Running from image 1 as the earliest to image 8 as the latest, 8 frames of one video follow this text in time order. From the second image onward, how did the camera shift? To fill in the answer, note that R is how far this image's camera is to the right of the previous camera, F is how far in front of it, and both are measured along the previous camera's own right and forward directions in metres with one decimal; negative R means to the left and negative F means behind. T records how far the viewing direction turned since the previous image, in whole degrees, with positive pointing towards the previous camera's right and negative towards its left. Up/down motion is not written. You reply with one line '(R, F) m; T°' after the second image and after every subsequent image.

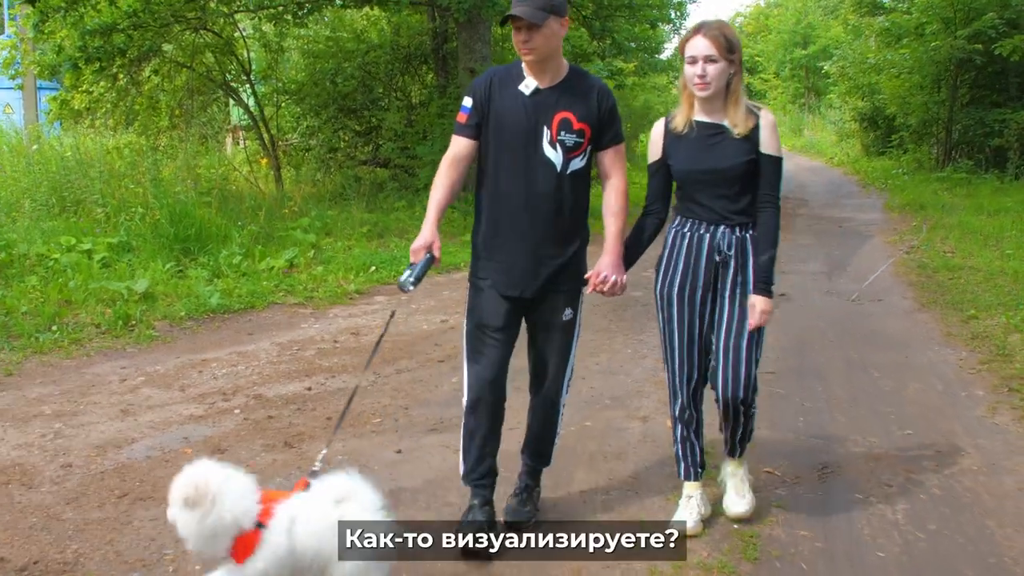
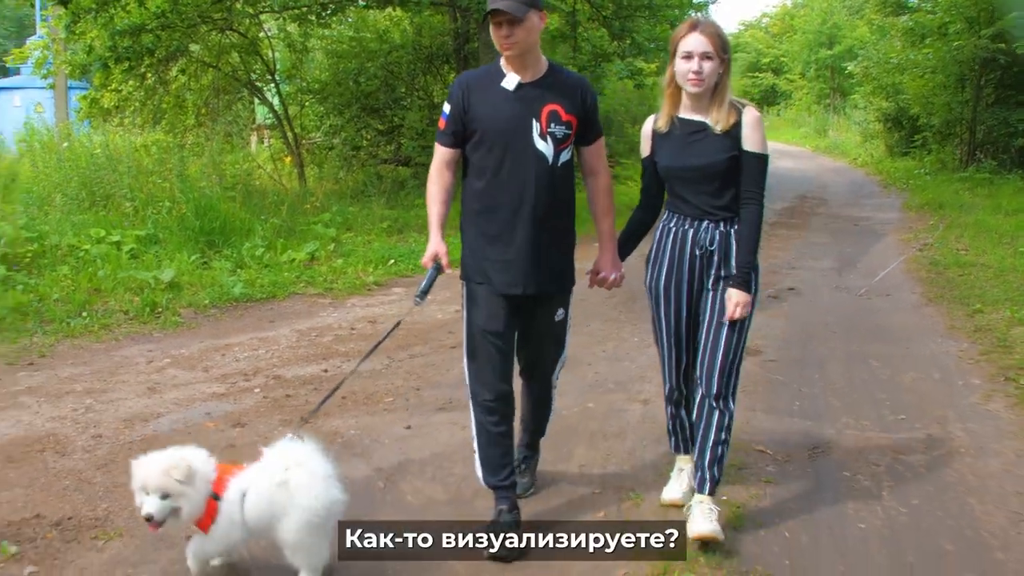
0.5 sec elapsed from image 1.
(+0.1, -0.2) m; -1°
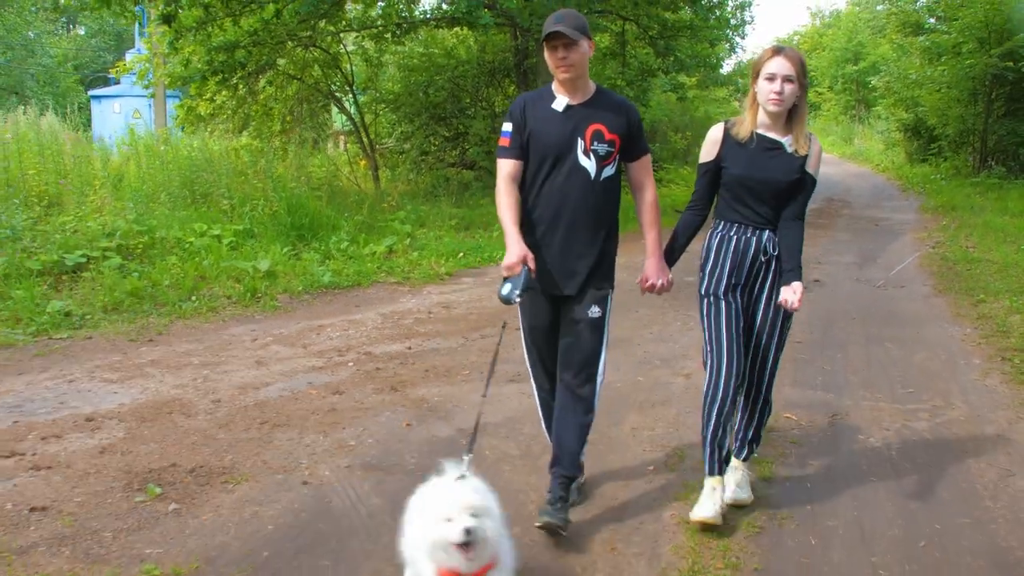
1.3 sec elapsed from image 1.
(0.0, -0.7) m; -4°
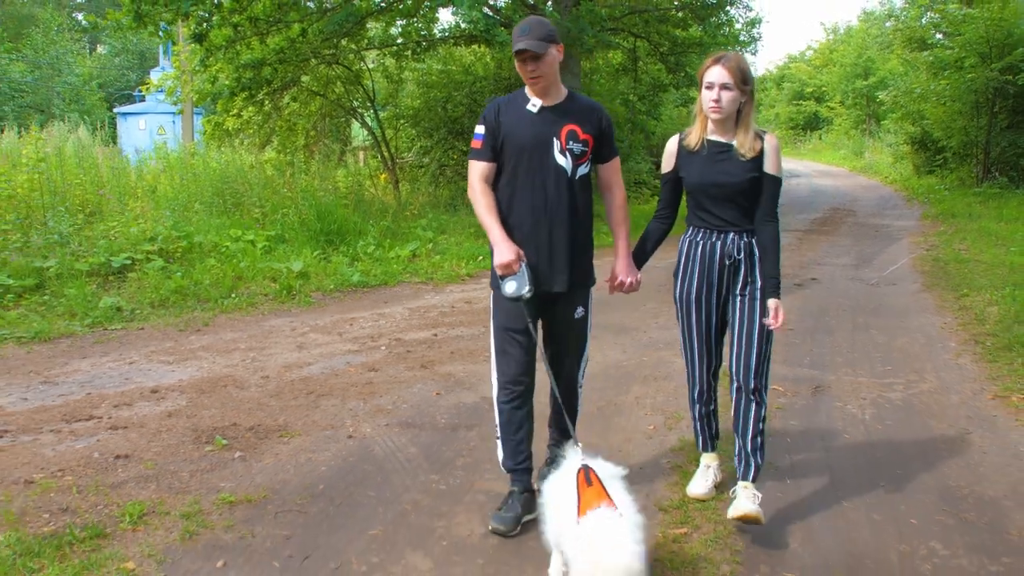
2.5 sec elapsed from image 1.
(0.0, -0.6) m; -1°
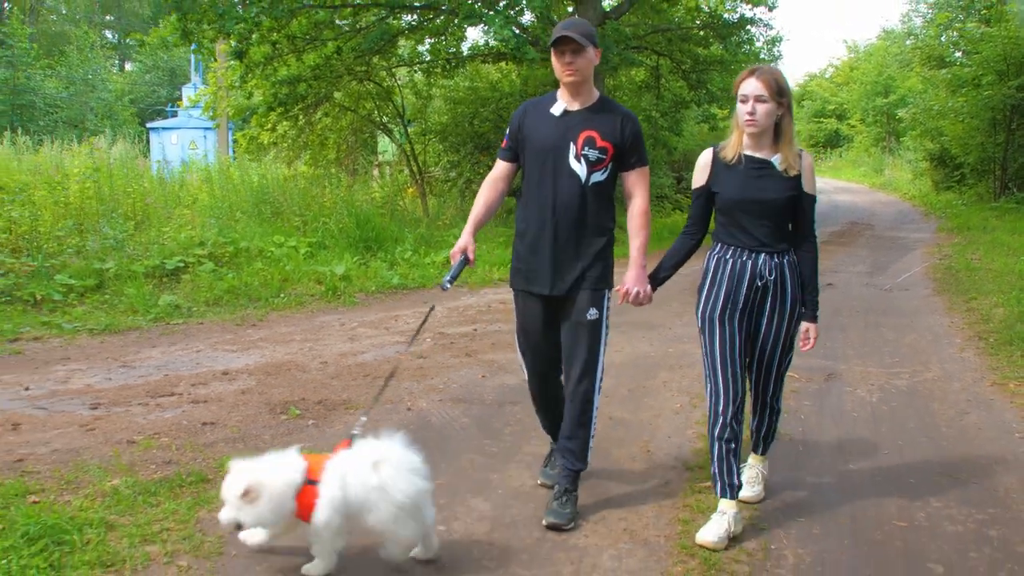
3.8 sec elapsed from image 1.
(-0.1, -0.5) m; -1°
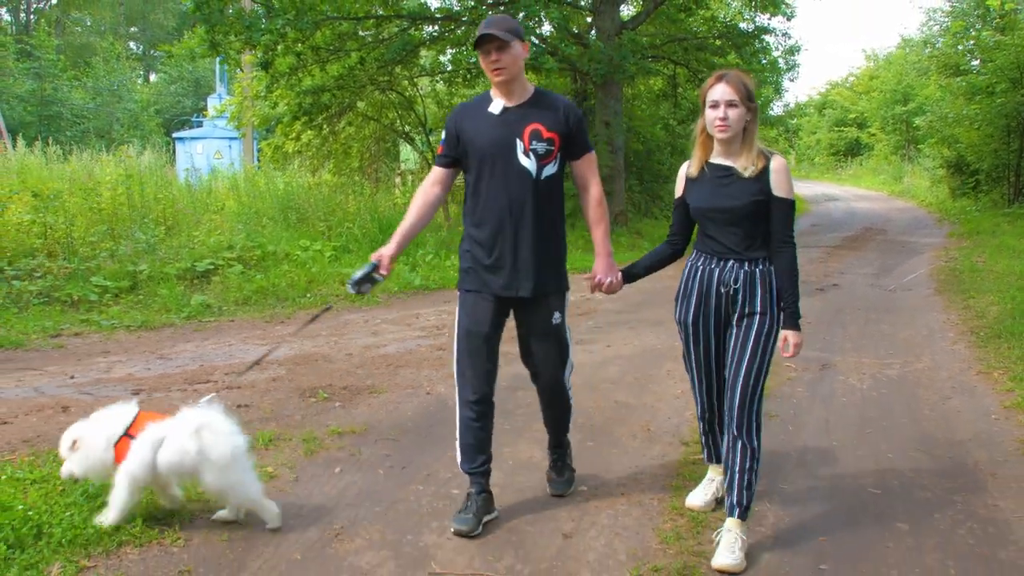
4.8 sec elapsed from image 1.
(+0.1, -0.4) m; -1°
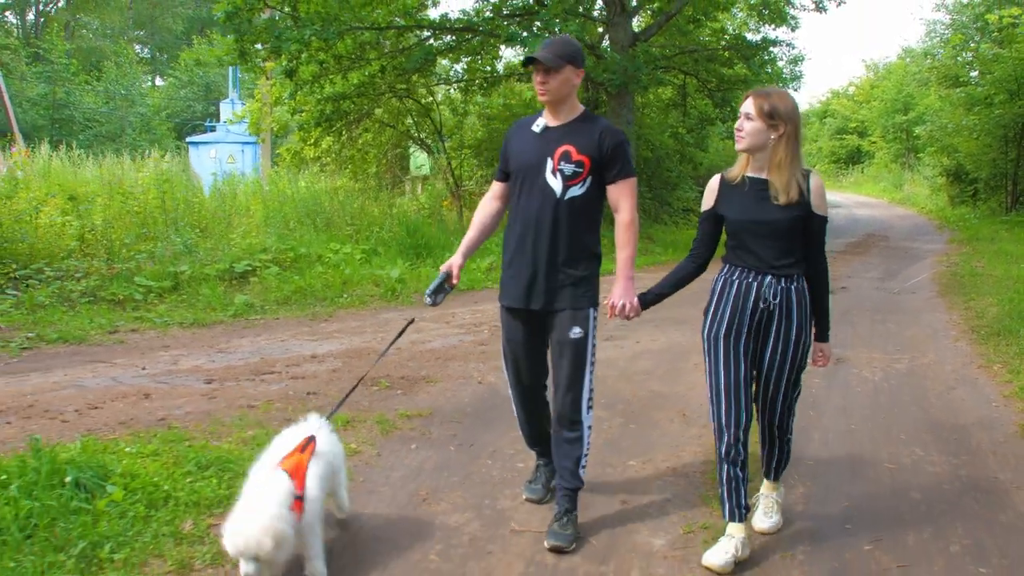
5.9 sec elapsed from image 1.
(-0.3, -0.5) m; 0°
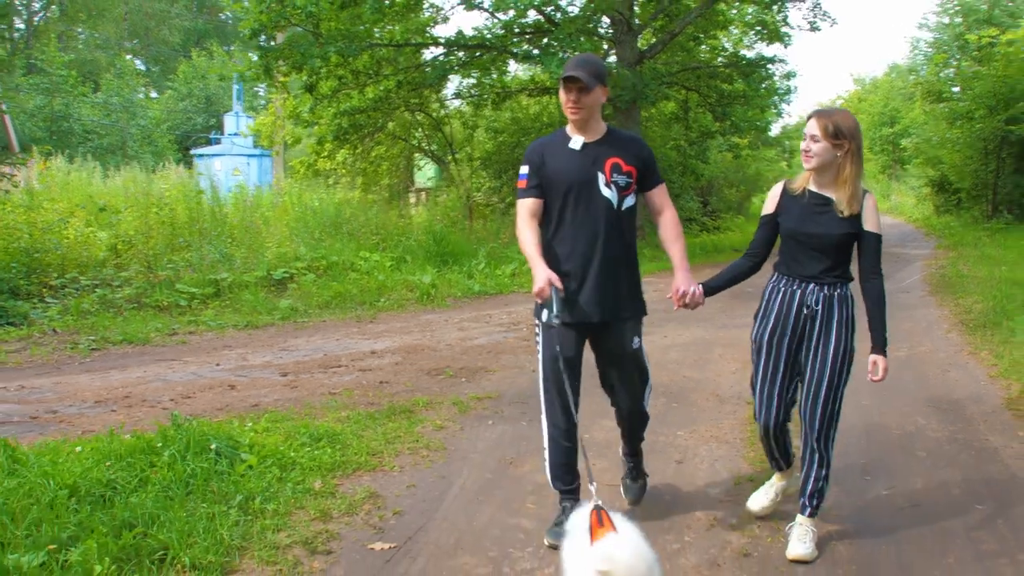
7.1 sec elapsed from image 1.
(-0.5, -0.7) m; +1°
